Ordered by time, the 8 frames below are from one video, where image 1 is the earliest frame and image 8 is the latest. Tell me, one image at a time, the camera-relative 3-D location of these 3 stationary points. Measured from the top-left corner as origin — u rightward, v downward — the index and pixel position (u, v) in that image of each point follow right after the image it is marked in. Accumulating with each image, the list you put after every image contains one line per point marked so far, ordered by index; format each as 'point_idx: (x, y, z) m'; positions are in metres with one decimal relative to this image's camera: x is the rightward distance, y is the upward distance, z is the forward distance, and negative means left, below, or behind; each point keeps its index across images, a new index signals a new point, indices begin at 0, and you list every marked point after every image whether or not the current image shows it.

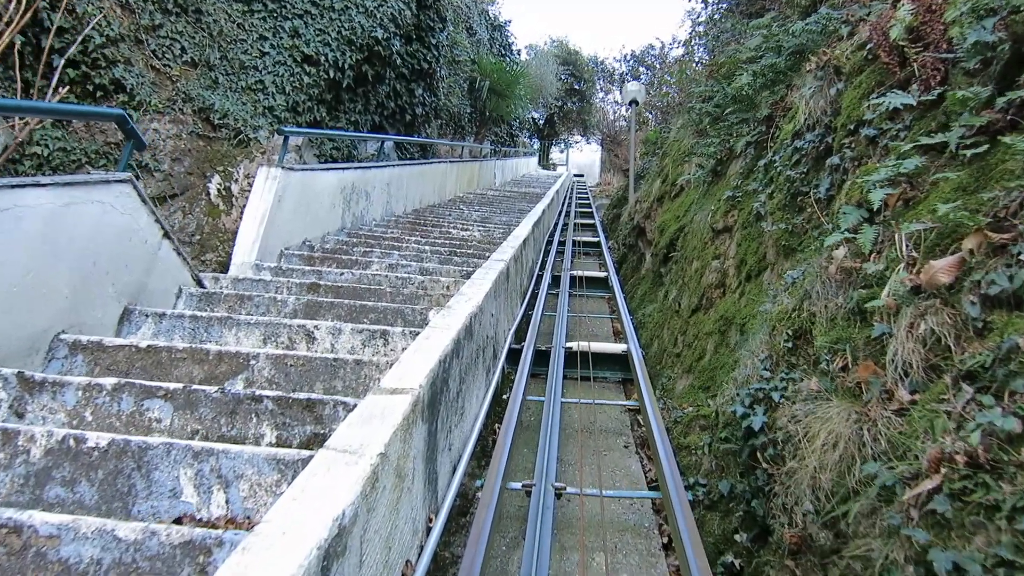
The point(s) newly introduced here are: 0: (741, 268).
0: (+0.9, +0.1, +3.7) m
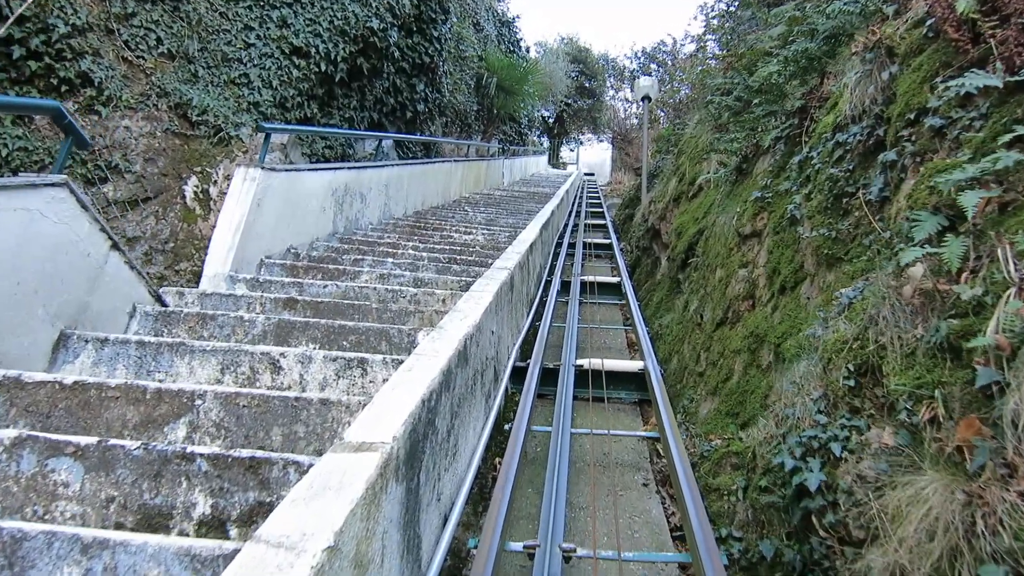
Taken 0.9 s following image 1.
0: (+0.9, 0.0, +3.3) m
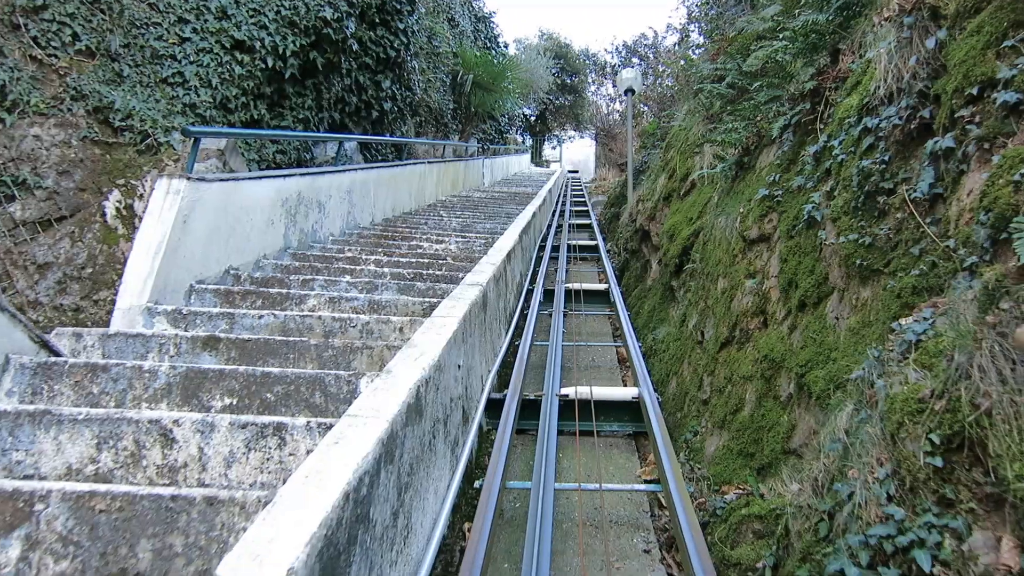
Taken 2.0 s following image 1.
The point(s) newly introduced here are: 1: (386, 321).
0: (+0.8, 0.0, +2.7) m
1: (-0.4, -0.1, +2.9) m
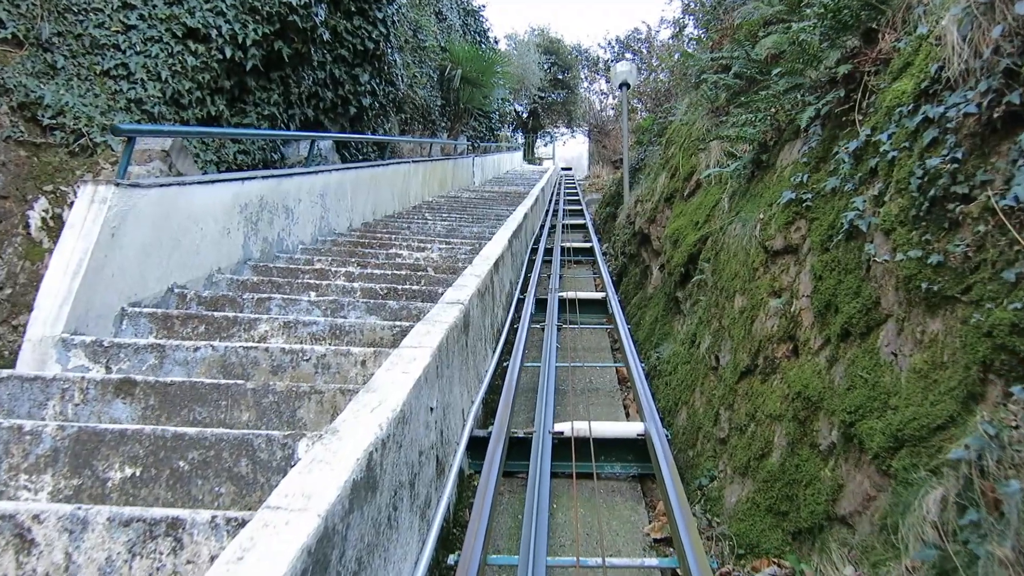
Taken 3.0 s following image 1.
0: (+0.8, -0.1, +2.3) m
1: (-0.4, -0.2, +2.5) m
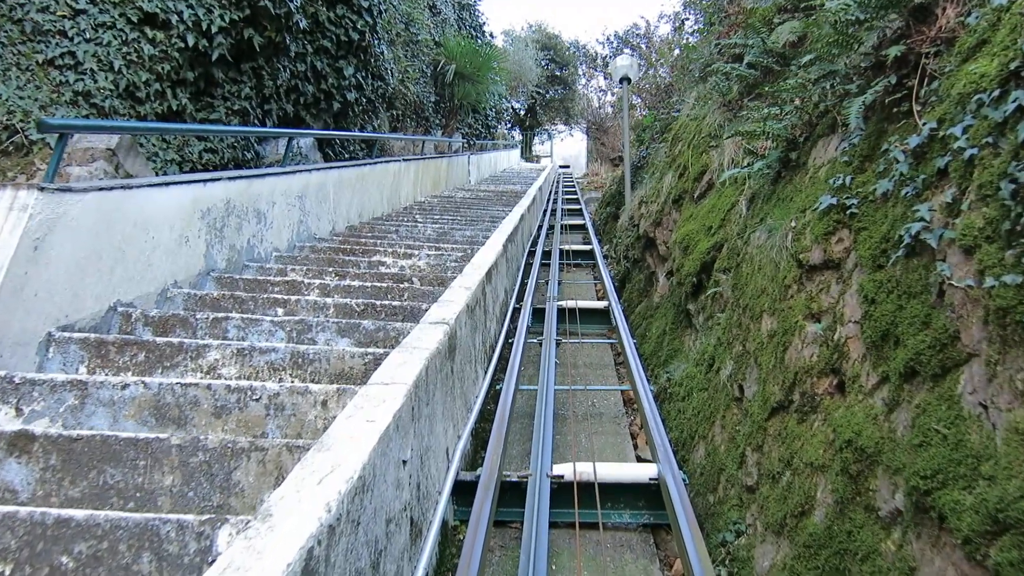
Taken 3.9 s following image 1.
0: (+0.7, -0.1, +1.9) m
1: (-0.5, -0.2, +2.1) m
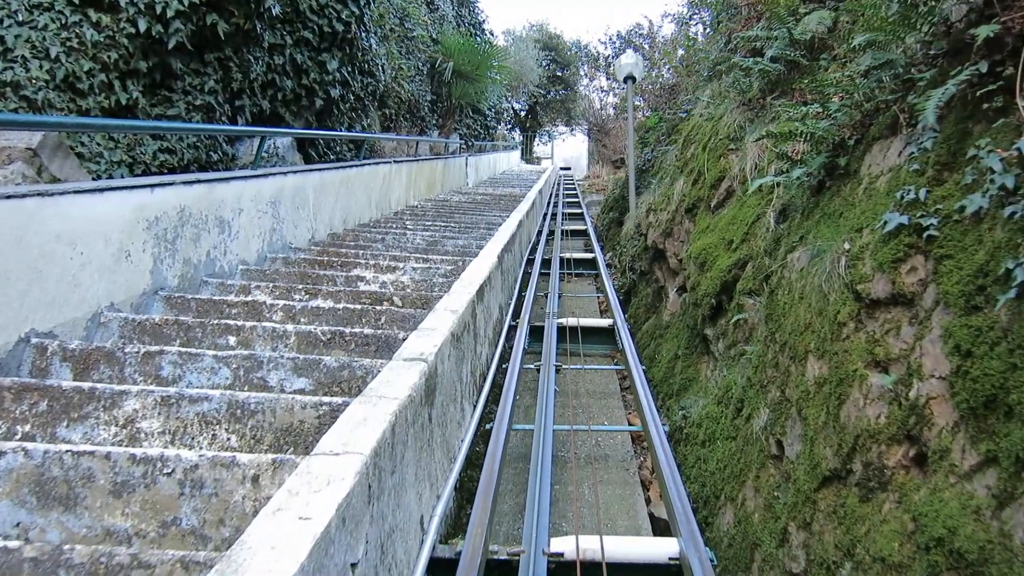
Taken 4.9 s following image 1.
0: (+0.7, -0.2, +1.4) m
1: (-0.5, -0.3, +1.6) m
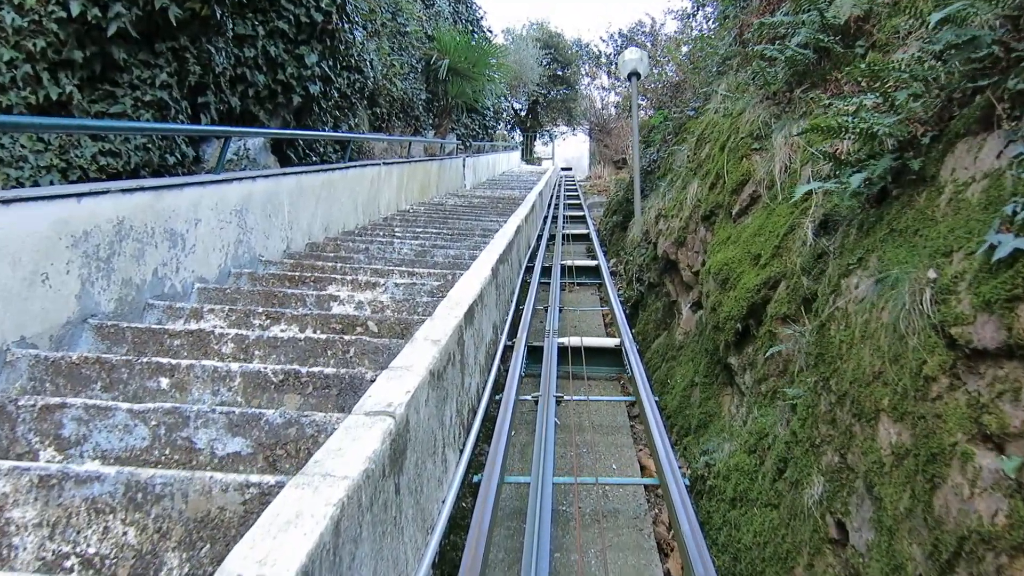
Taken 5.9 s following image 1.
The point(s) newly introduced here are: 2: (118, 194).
0: (+0.7, -0.3, +1.0) m
1: (-0.5, -0.4, +1.1) m
2: (-1.2, +0.3, +2.8) m
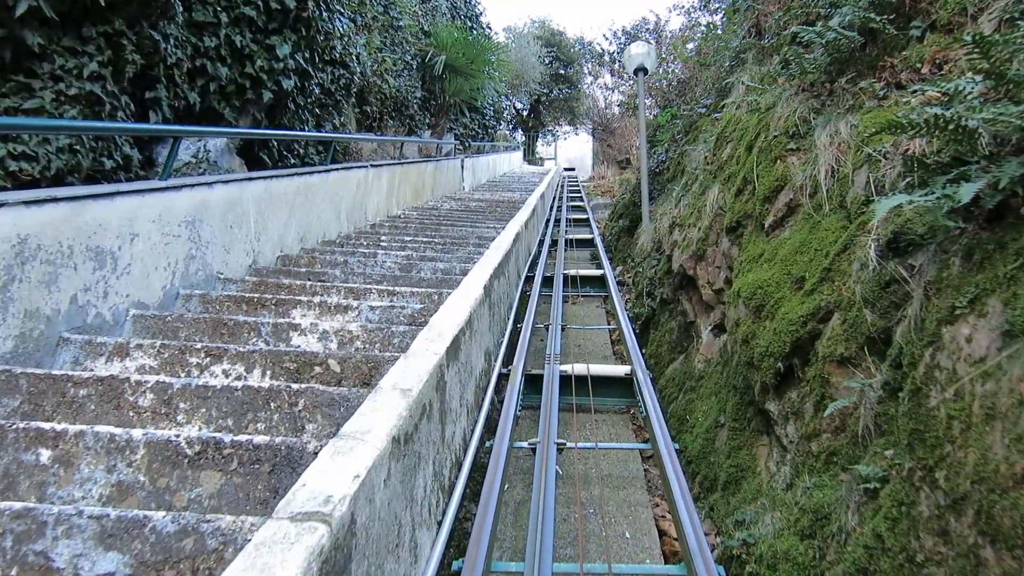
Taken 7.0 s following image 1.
0: (+0.7, -0.3, +0.5) m
1: (-0.5, -0.5, +0.6) m
2: (-1.2, +0.2, +2.3) m
